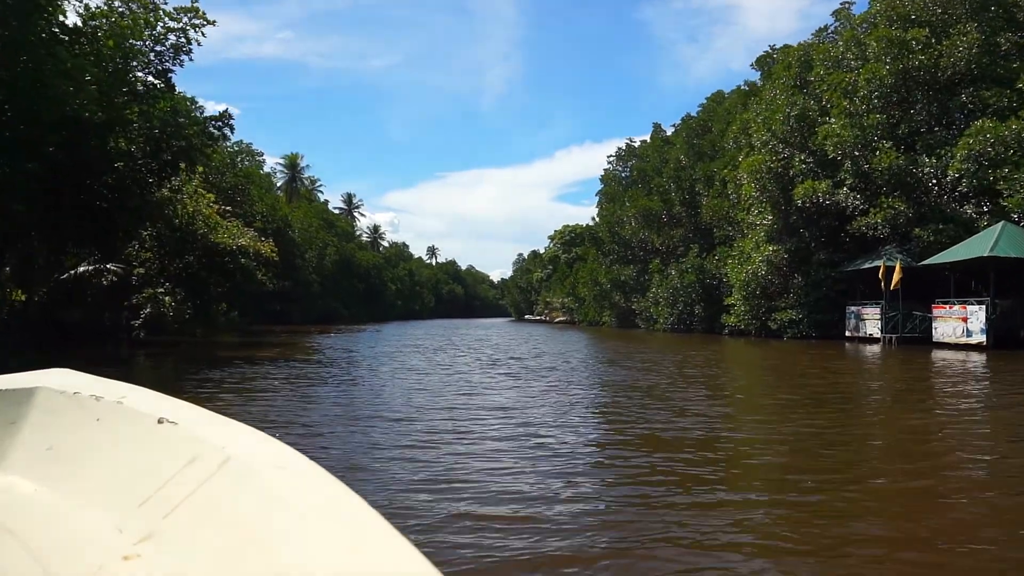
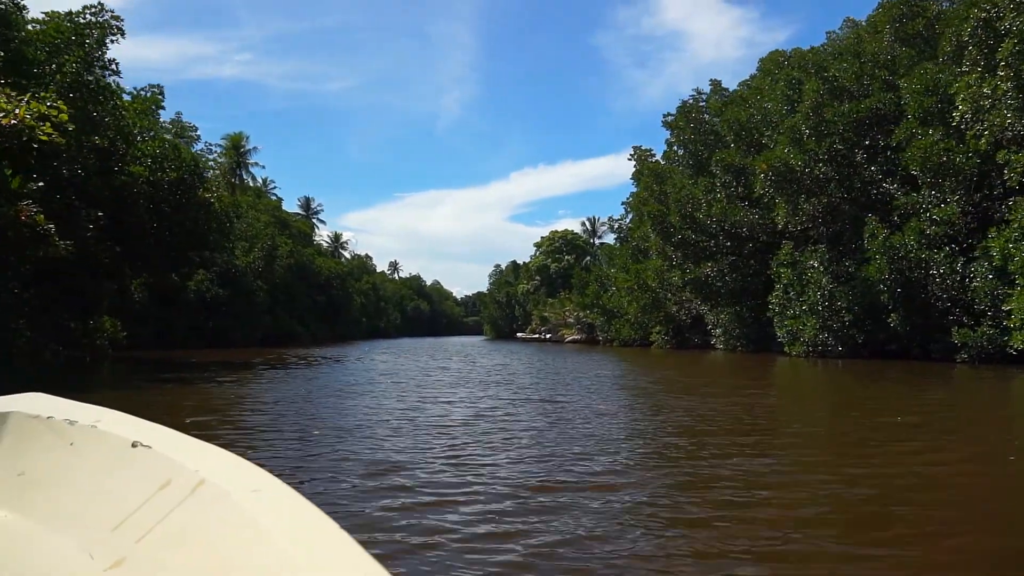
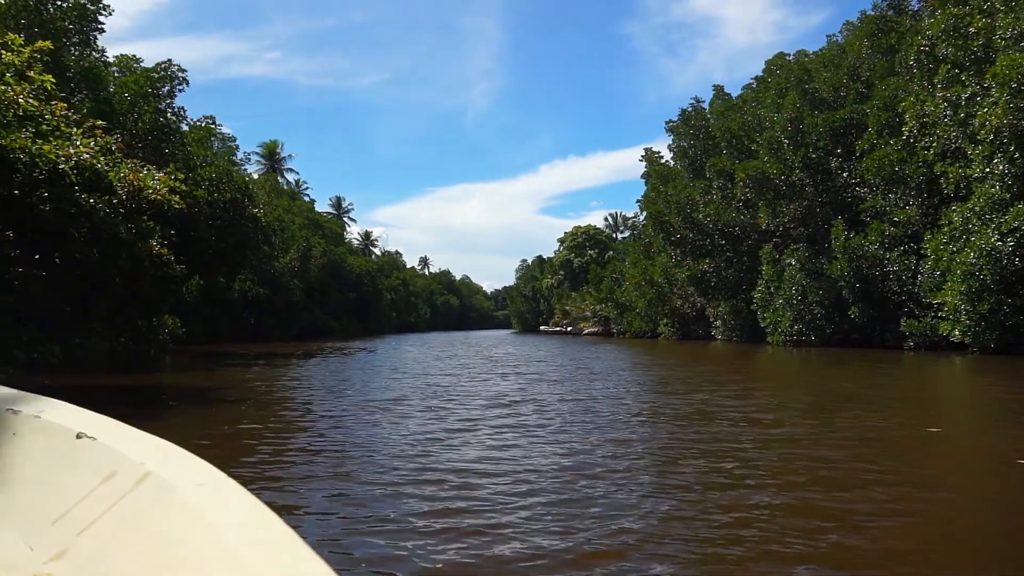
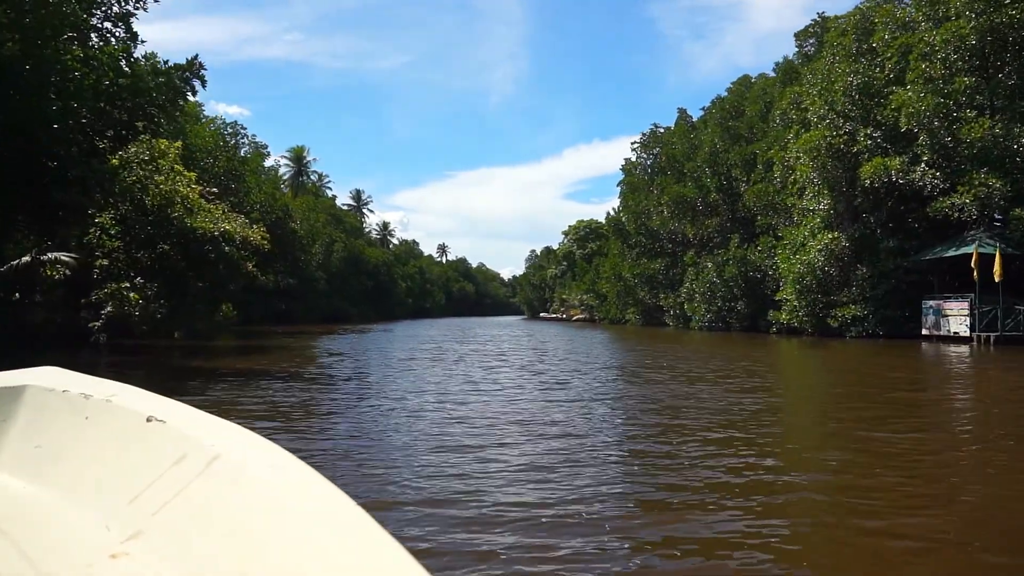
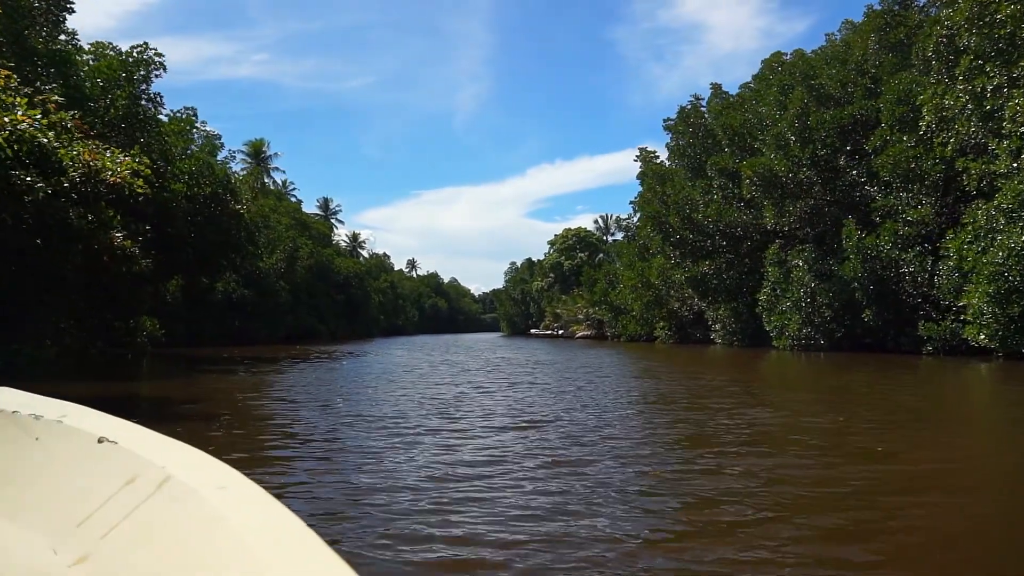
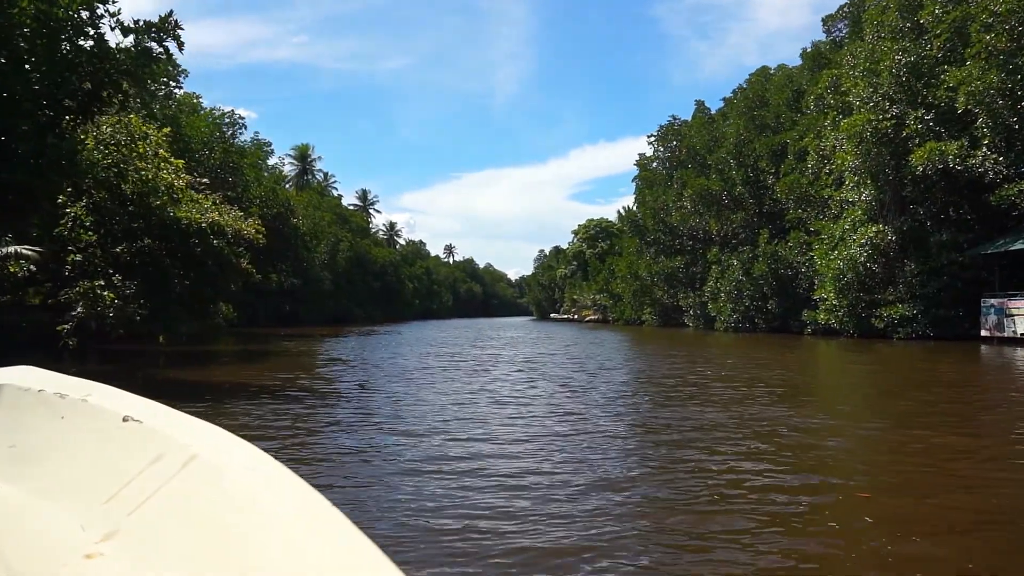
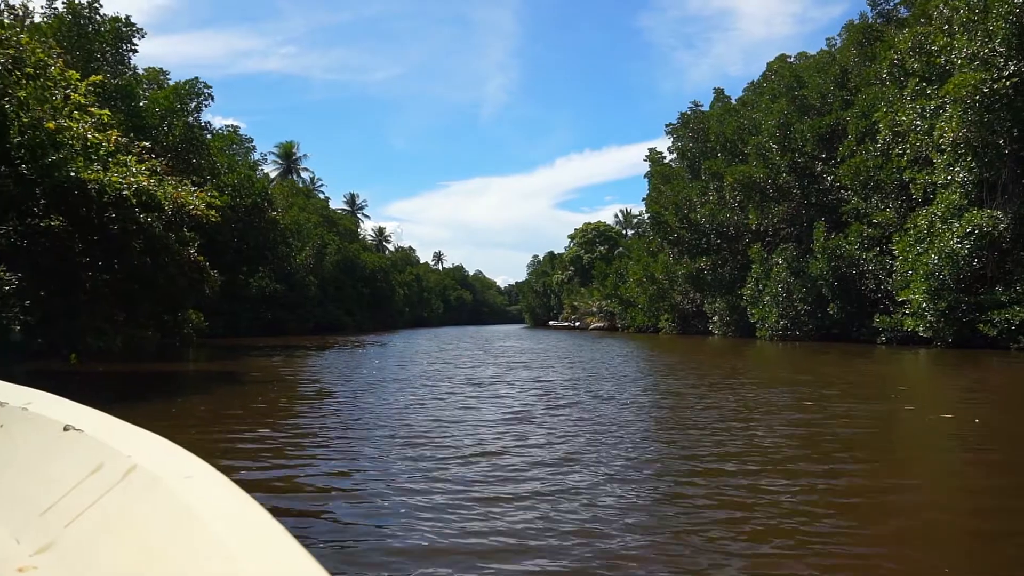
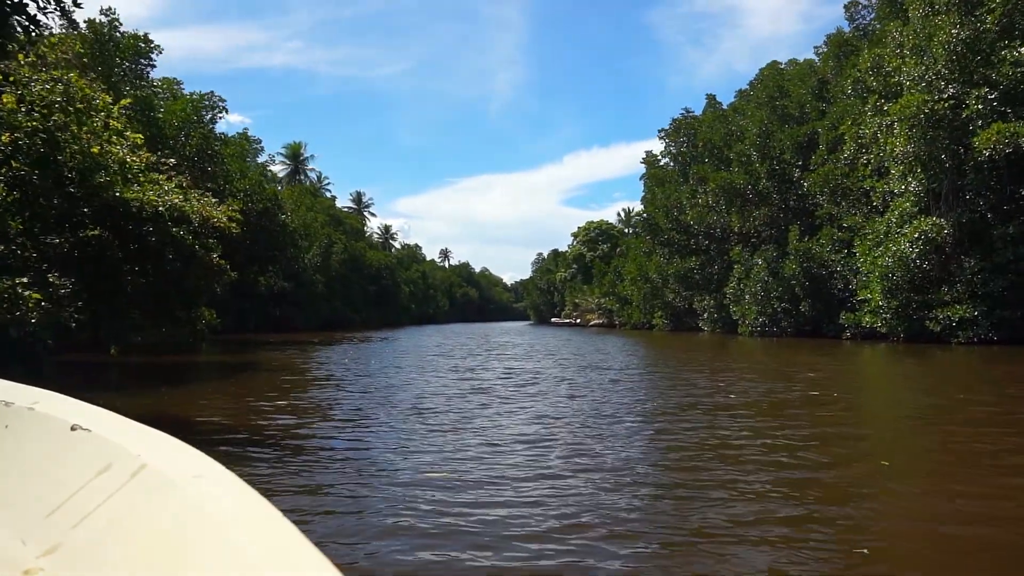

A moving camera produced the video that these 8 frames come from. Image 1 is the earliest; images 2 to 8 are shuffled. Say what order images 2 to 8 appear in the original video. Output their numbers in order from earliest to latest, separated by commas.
4, 6, 8, 7, 3, 5, 2
